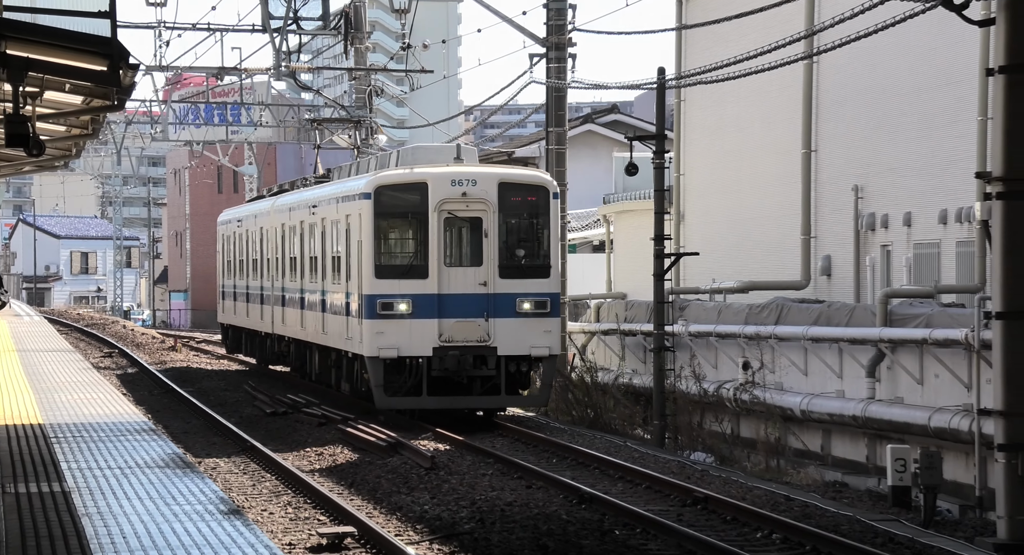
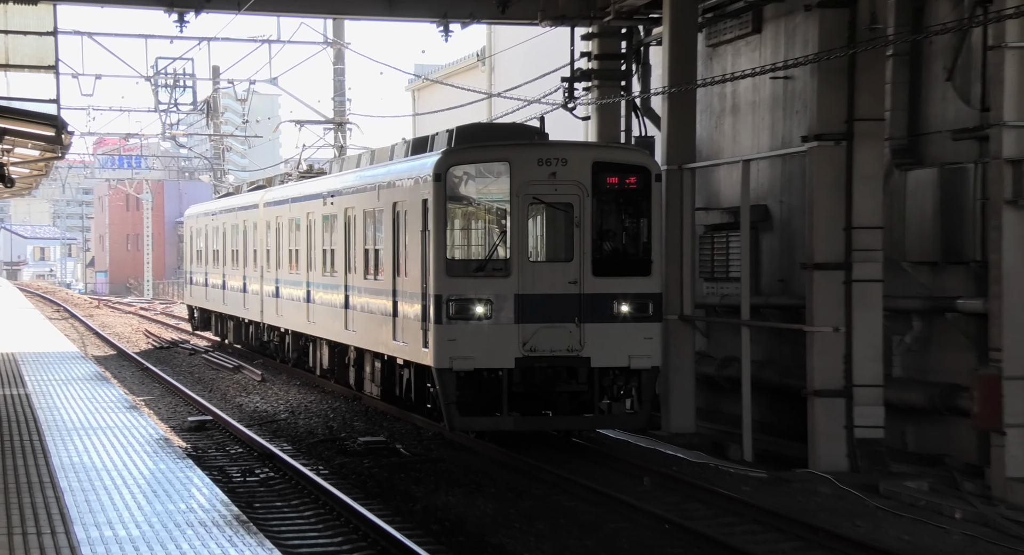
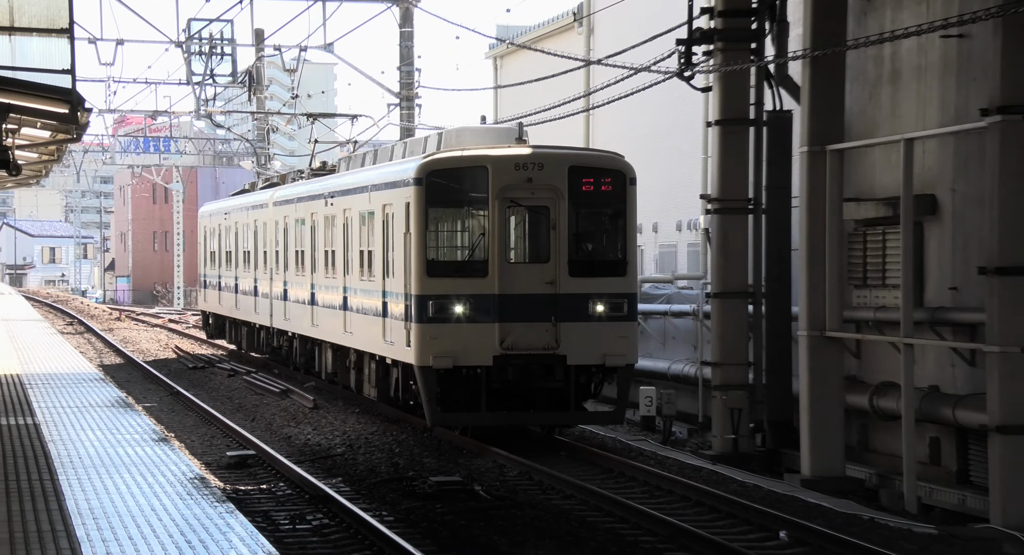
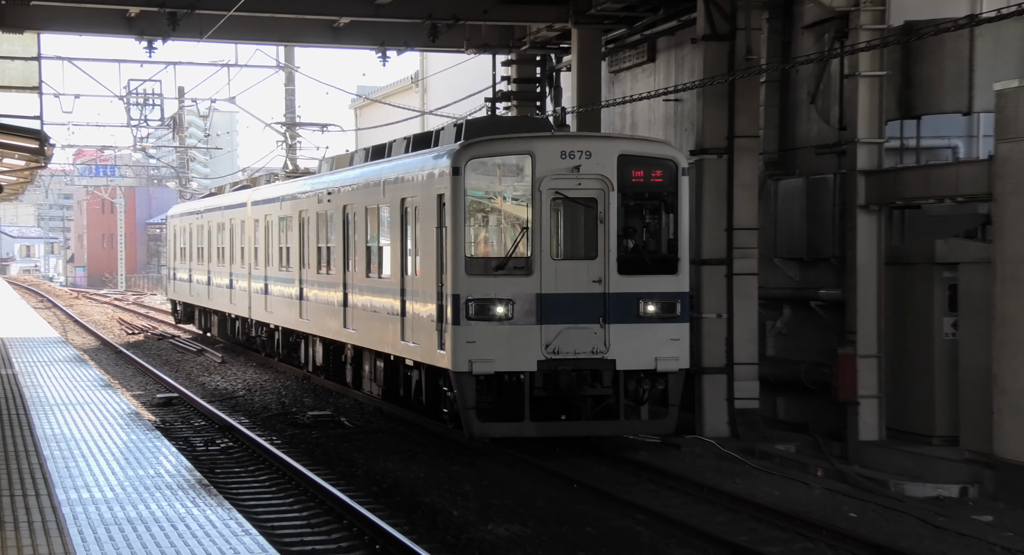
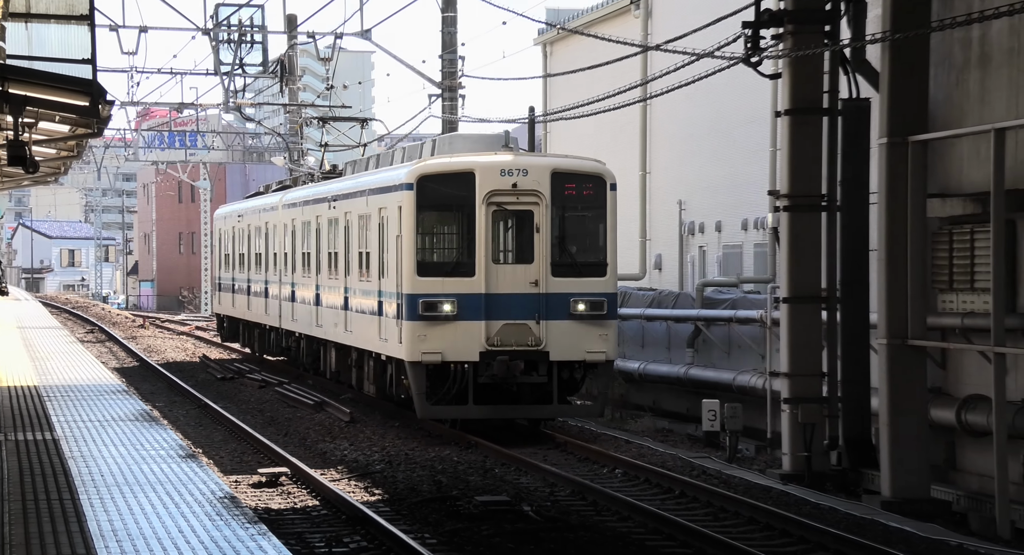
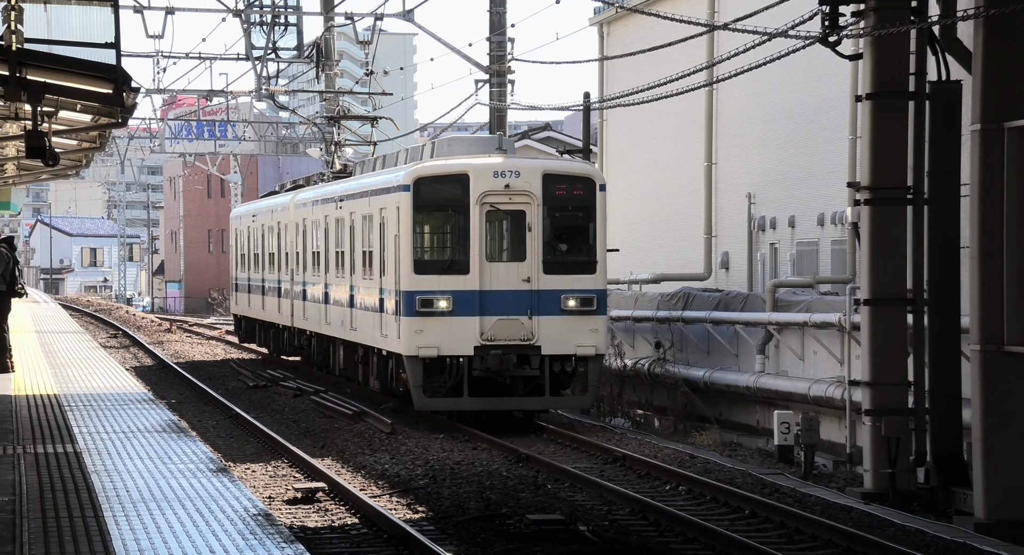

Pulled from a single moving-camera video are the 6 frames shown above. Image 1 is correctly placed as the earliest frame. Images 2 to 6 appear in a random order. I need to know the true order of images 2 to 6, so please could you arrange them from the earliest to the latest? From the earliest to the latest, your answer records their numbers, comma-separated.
6, 5, 3, 2, 4
